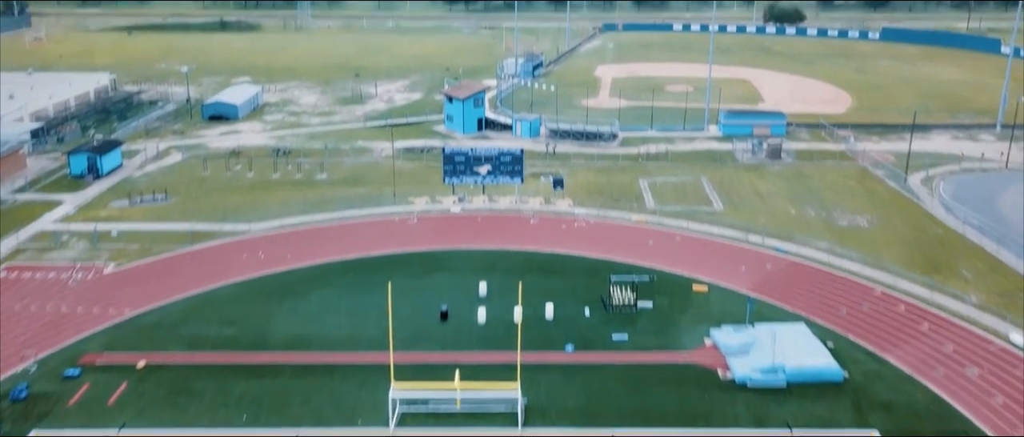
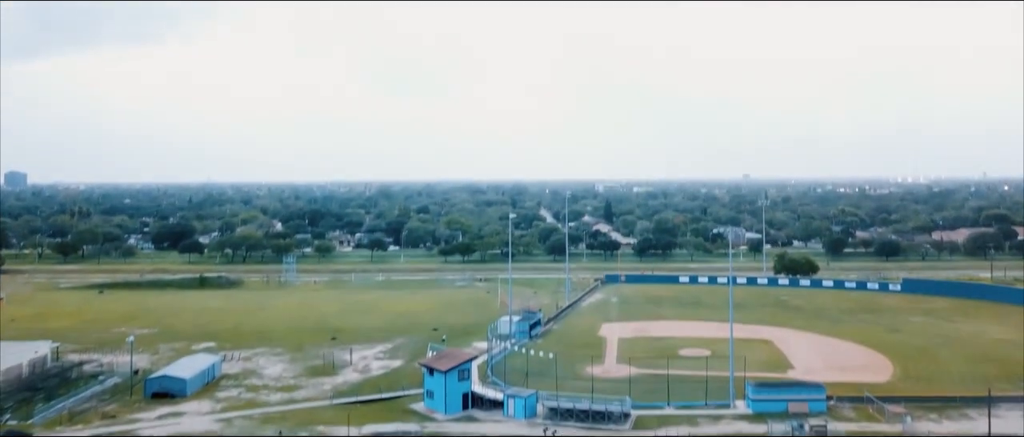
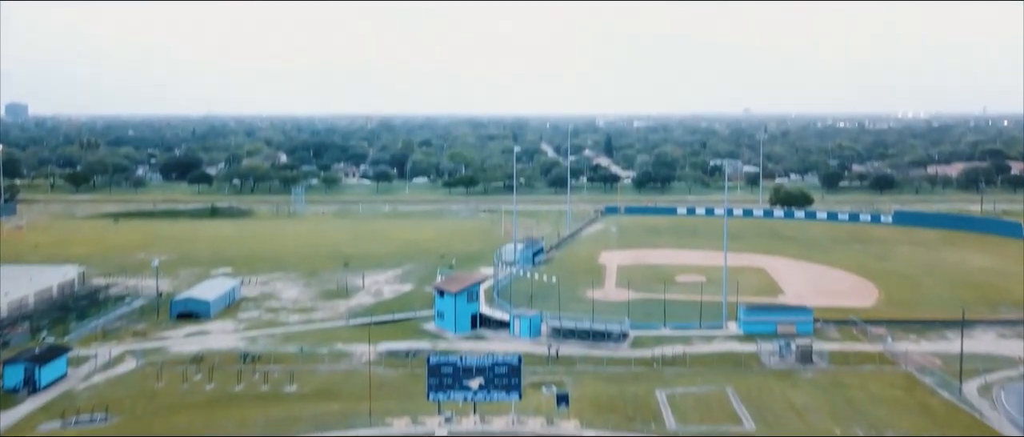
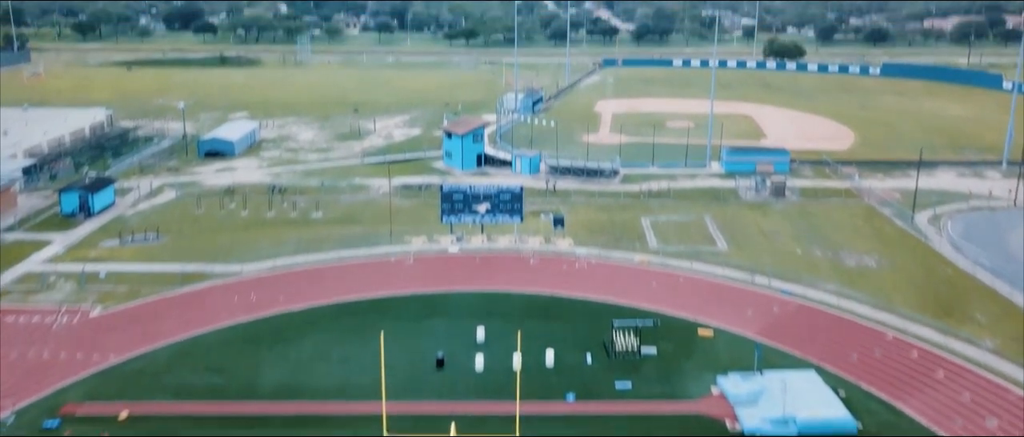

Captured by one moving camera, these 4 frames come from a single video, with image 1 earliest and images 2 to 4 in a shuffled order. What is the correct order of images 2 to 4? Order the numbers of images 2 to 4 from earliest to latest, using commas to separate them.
4, 3, 2
